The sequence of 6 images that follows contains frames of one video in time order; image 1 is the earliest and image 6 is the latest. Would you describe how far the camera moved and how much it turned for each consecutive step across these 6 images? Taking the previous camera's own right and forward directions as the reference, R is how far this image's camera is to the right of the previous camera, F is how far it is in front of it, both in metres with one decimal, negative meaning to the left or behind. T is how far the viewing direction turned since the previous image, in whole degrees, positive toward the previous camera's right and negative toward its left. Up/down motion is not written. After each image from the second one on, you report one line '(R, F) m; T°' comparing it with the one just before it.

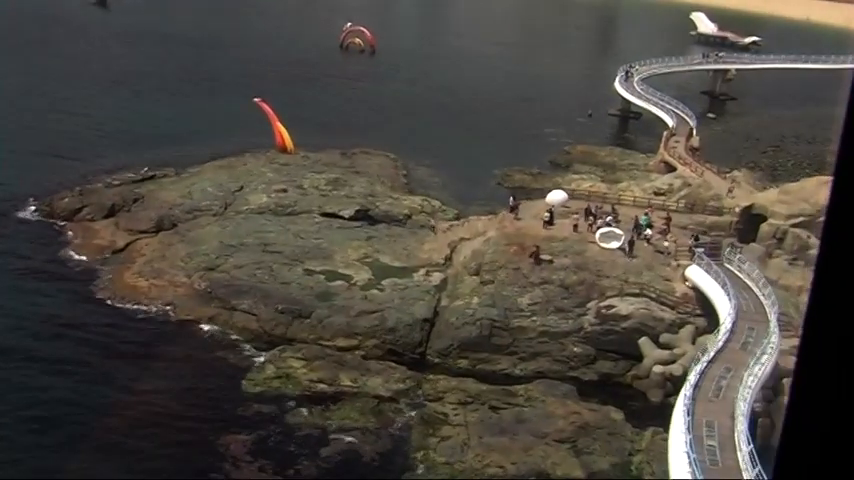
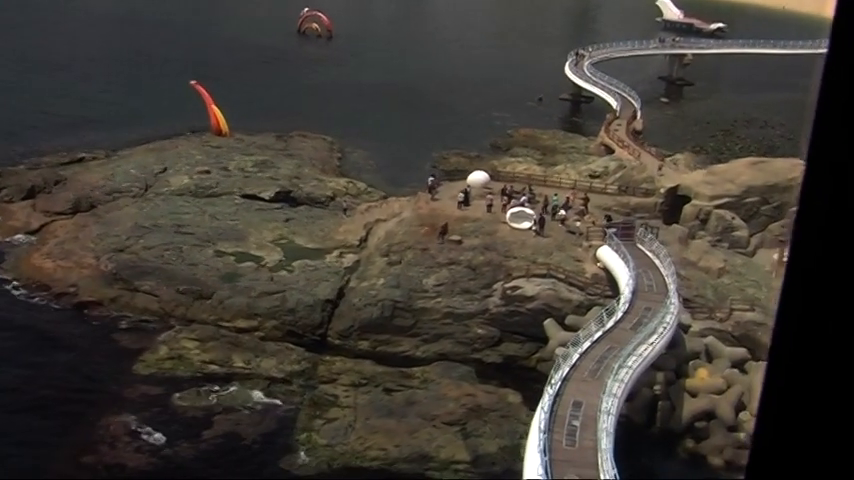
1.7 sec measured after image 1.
(+0.8, +0.2) m; -1°
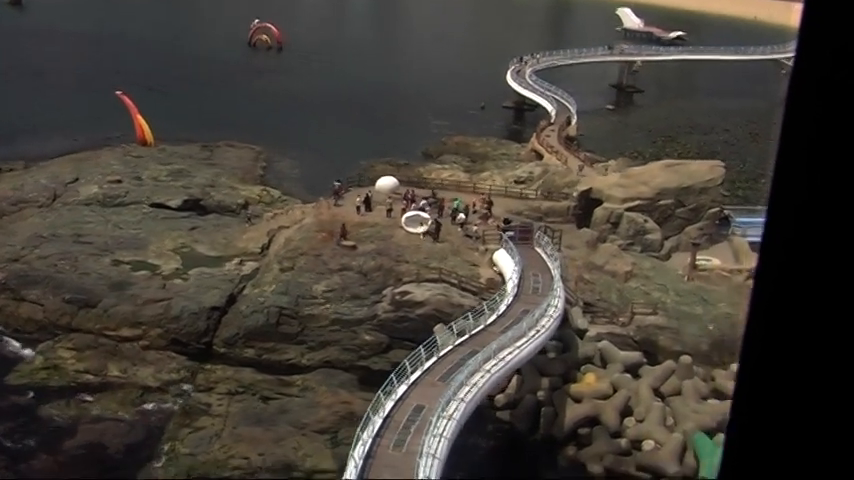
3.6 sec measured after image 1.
(+0.9, +0.3) m; -1°
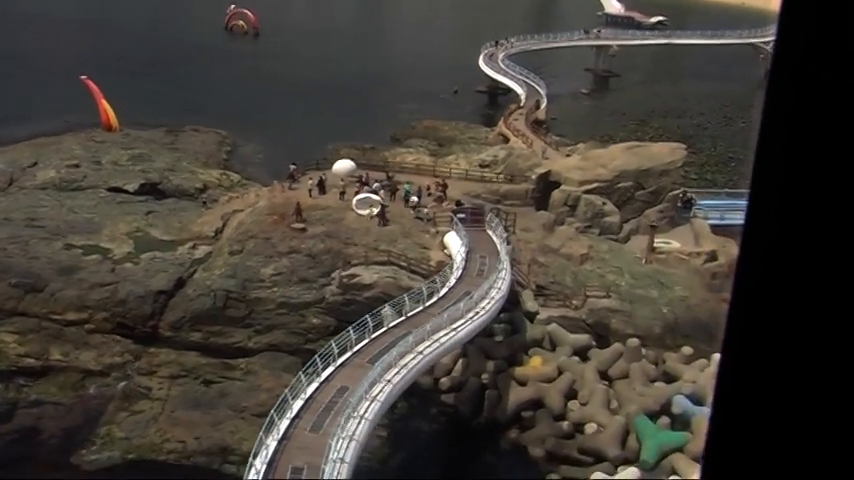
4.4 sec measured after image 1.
(+0.4, +0.1) m; 0°
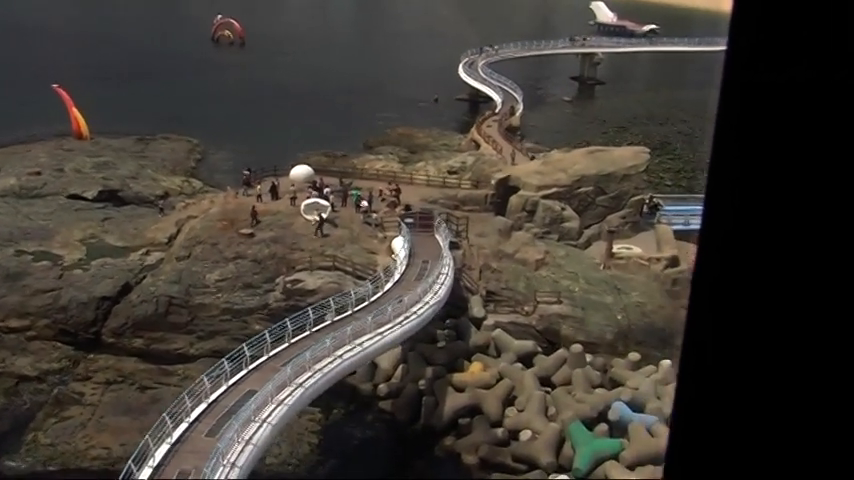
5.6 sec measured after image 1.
(+0.6, +0.1) m; -1°
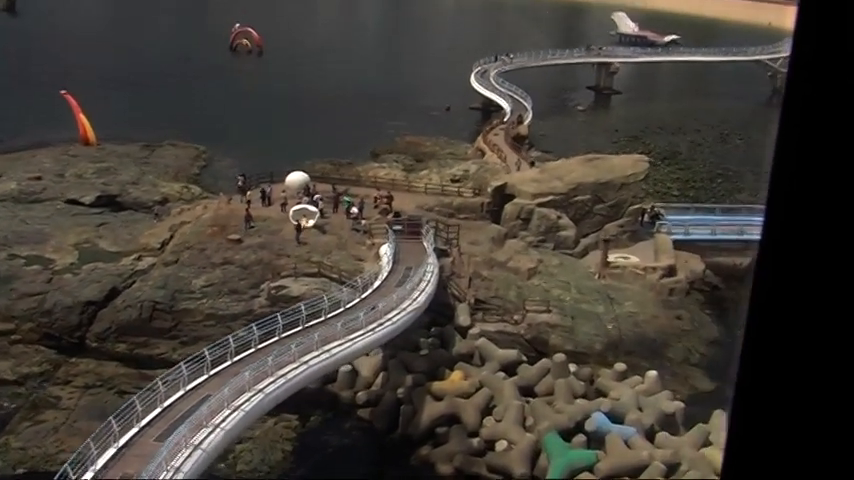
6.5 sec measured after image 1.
(+0.4, +0.1) m; -2°
